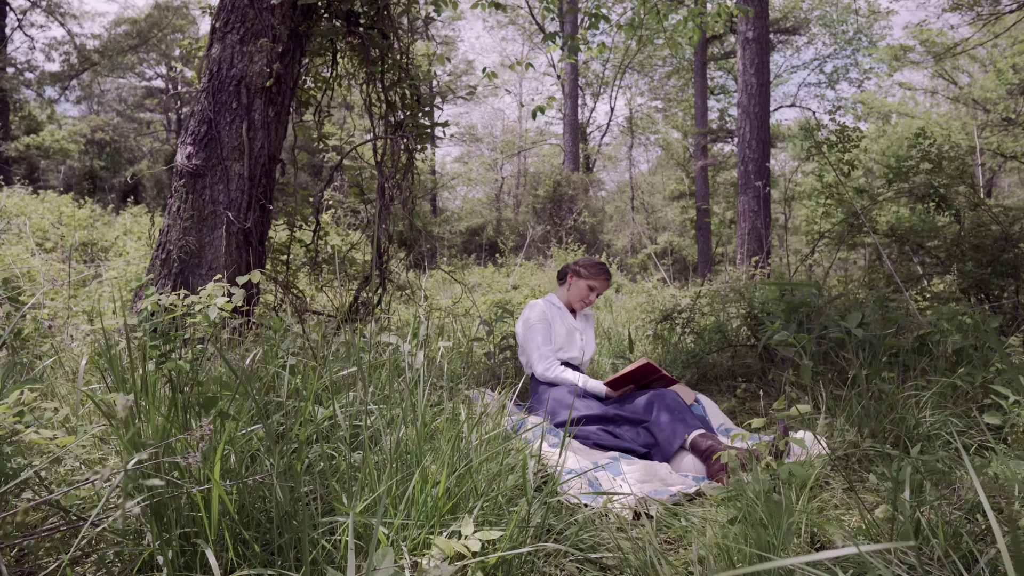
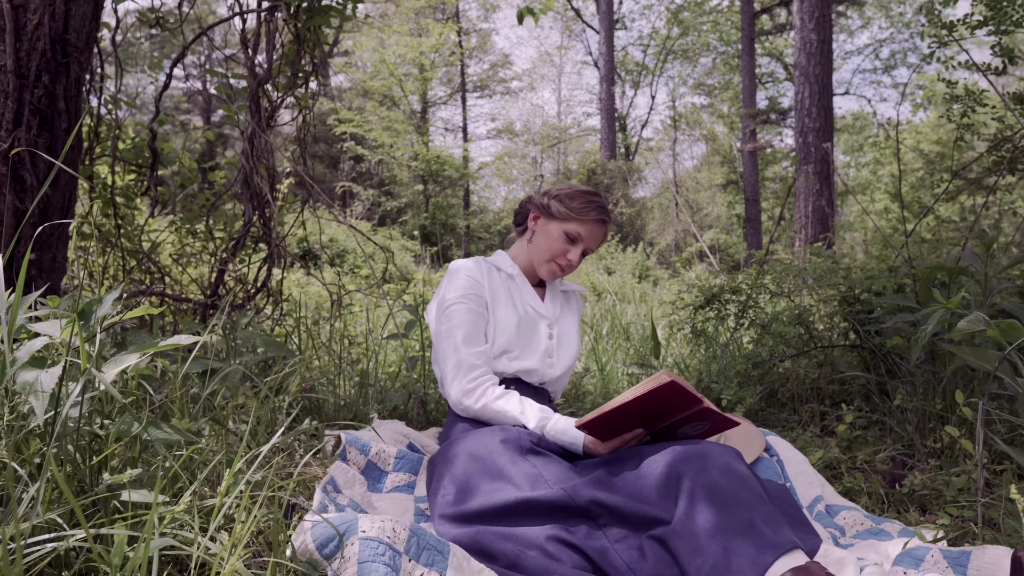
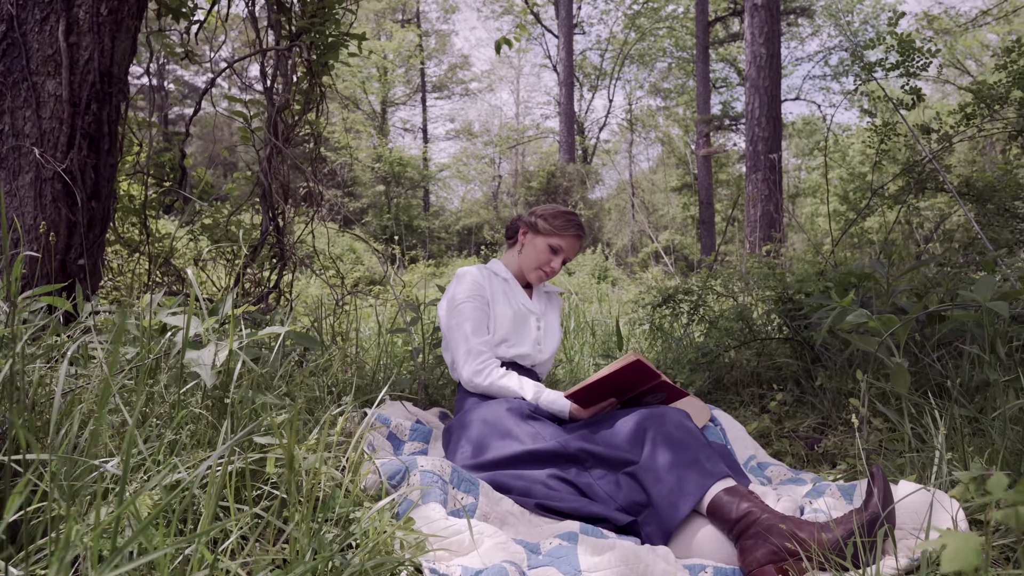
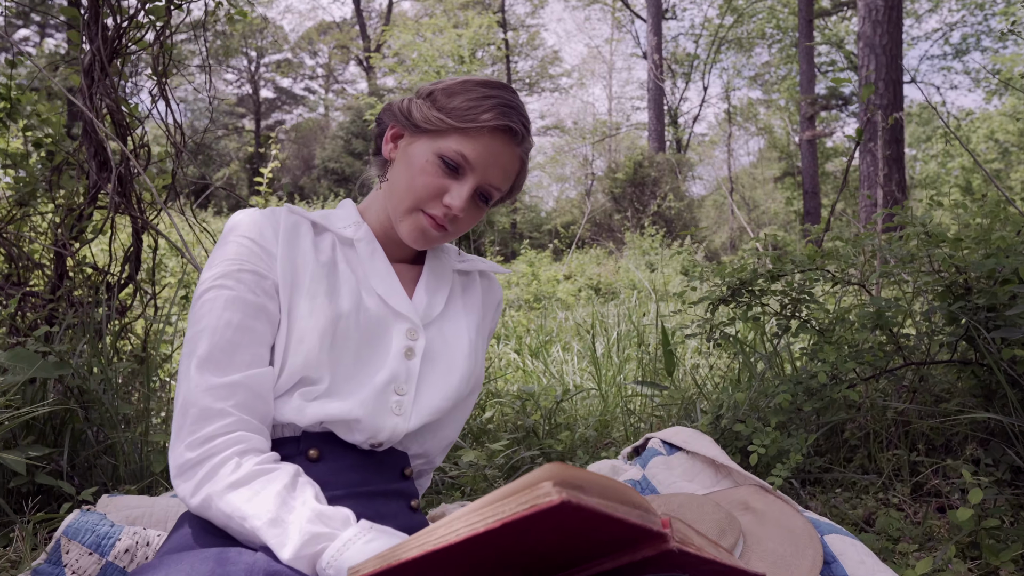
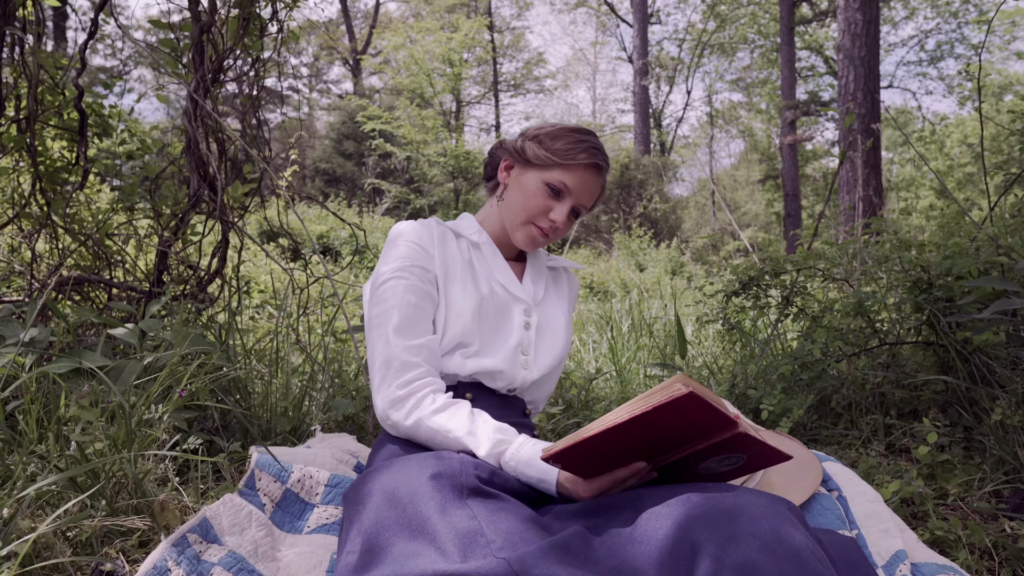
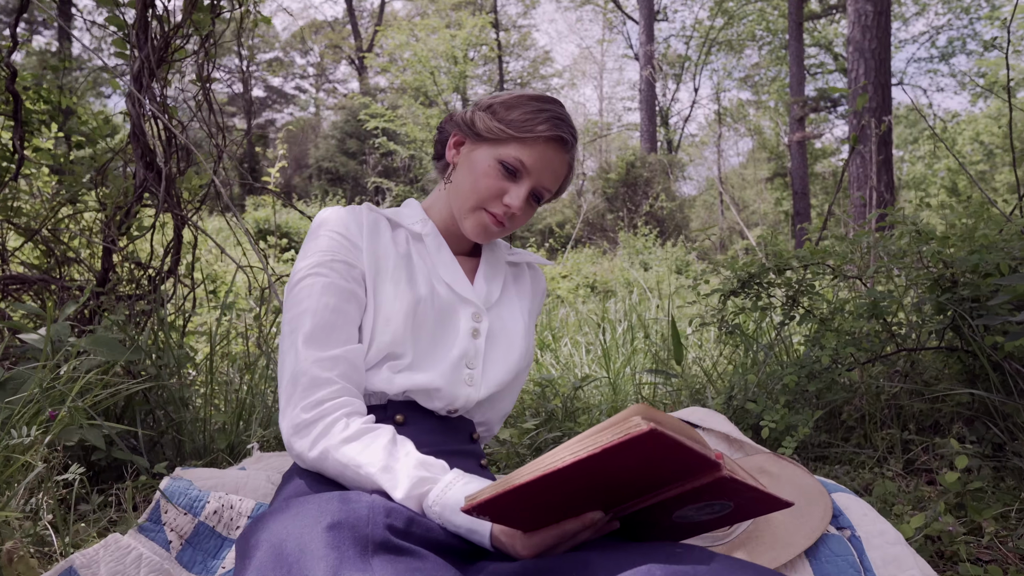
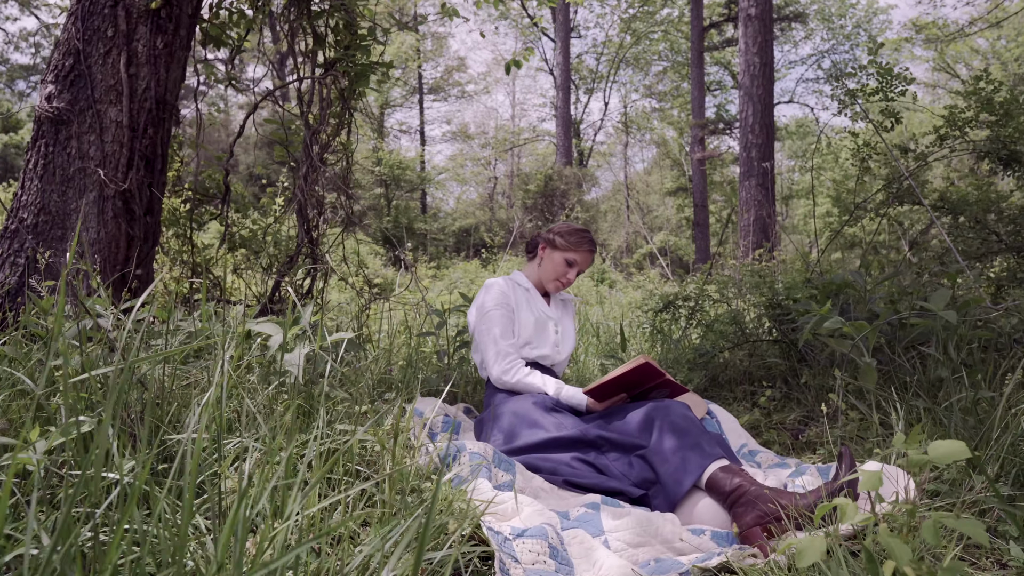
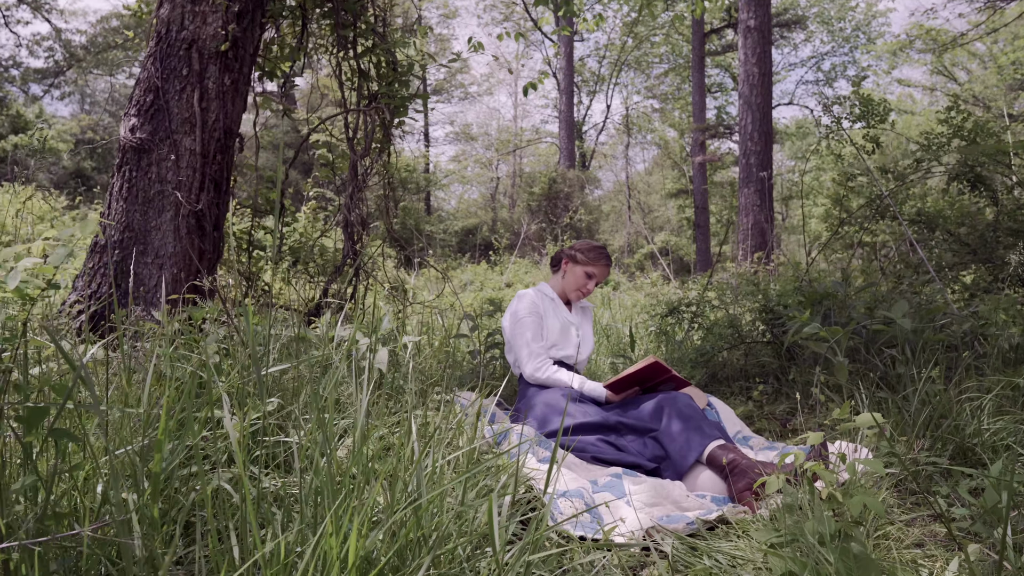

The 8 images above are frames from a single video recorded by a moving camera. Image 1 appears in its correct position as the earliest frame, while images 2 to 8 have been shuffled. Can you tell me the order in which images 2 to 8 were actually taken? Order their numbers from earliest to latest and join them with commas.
8, 7, 3, 2, 5, 6, 4
